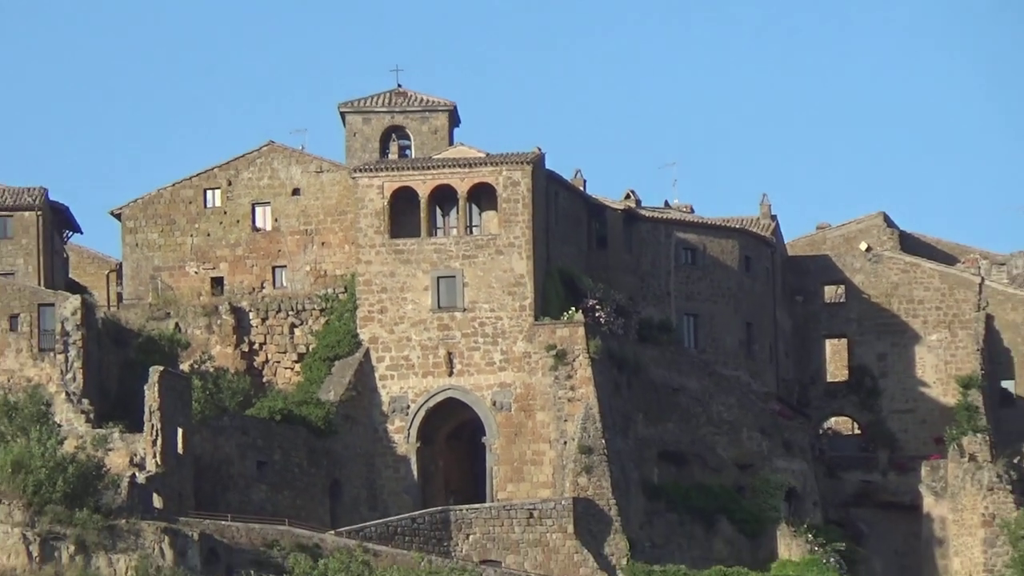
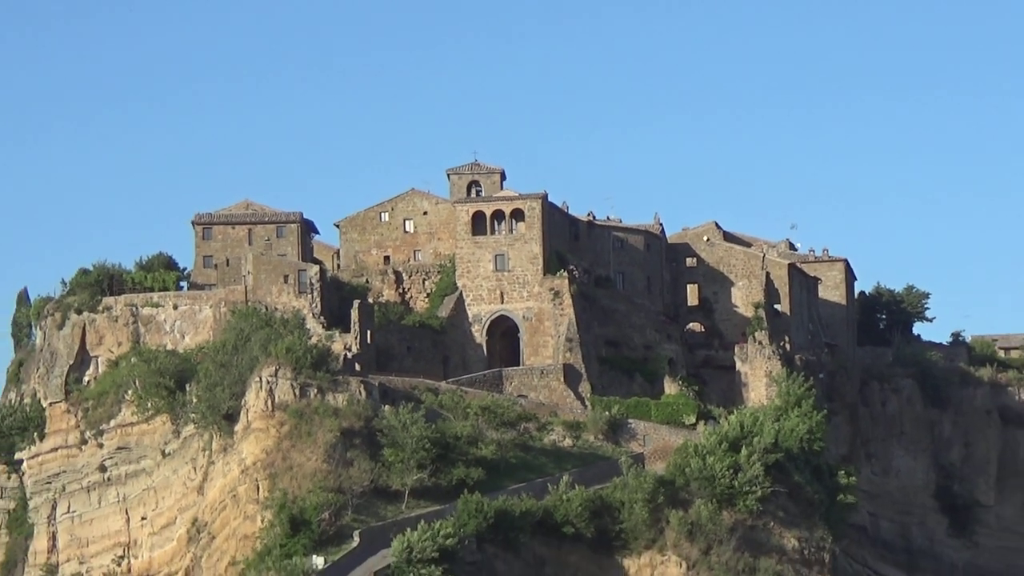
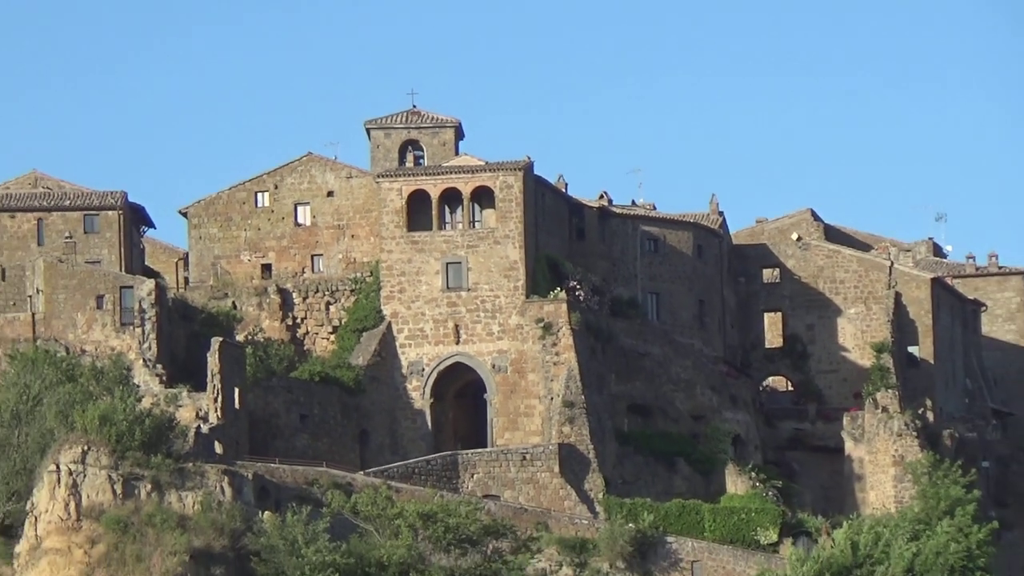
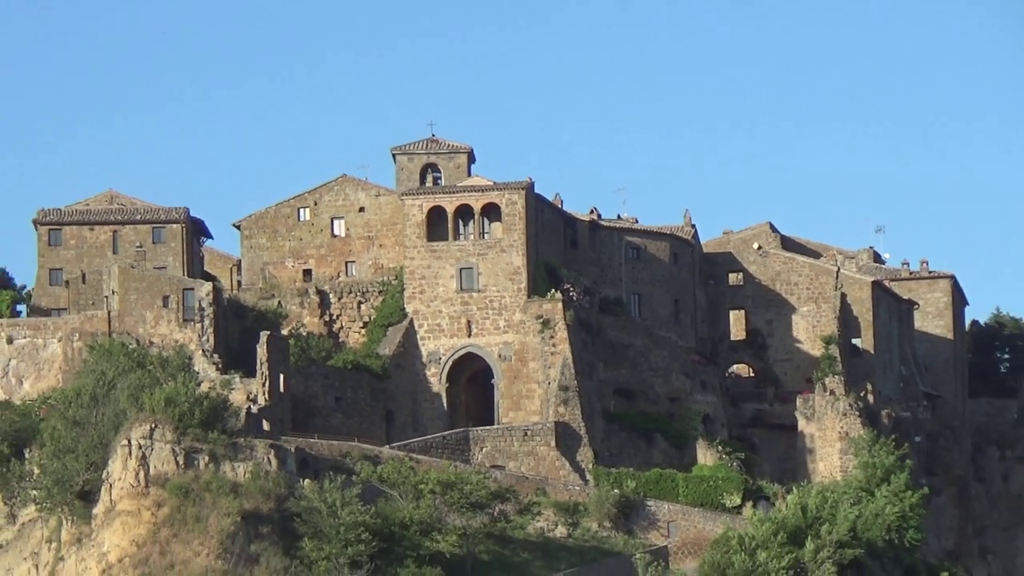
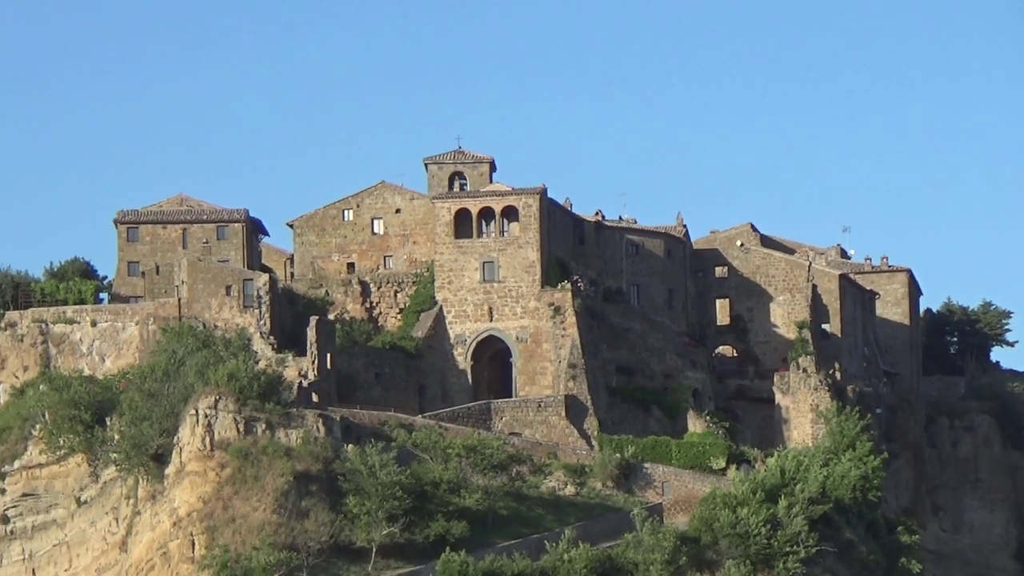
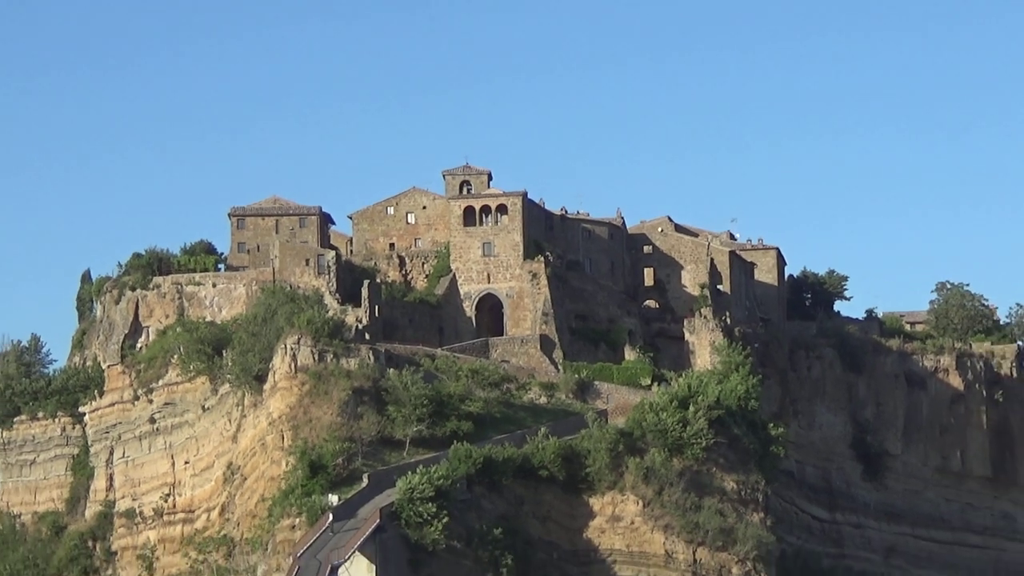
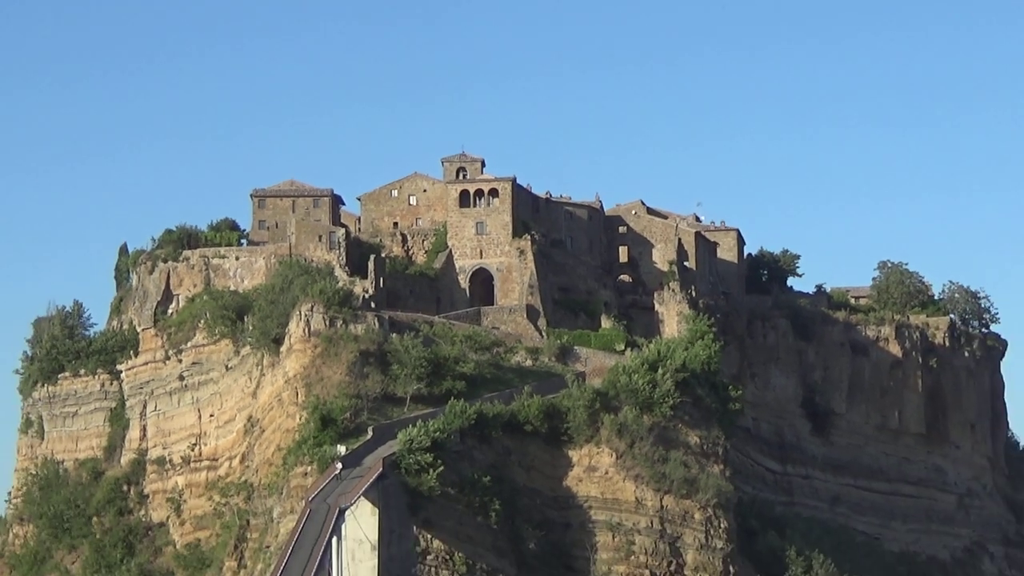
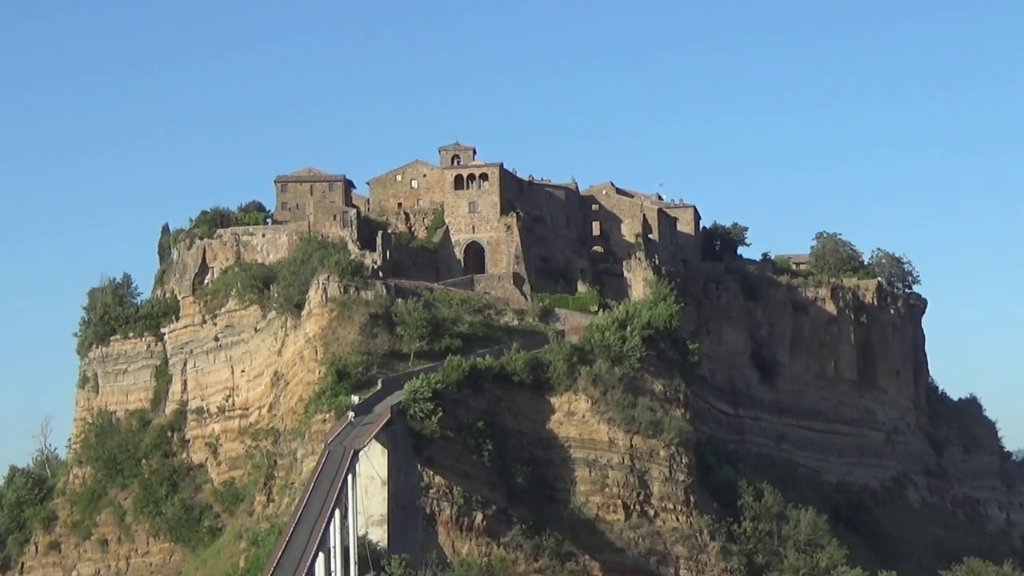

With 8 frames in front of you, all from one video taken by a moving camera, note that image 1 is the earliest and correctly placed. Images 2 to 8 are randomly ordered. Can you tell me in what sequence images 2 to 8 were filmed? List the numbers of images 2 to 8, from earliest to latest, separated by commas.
3, 4, 5, 2, 6, 7, 8
